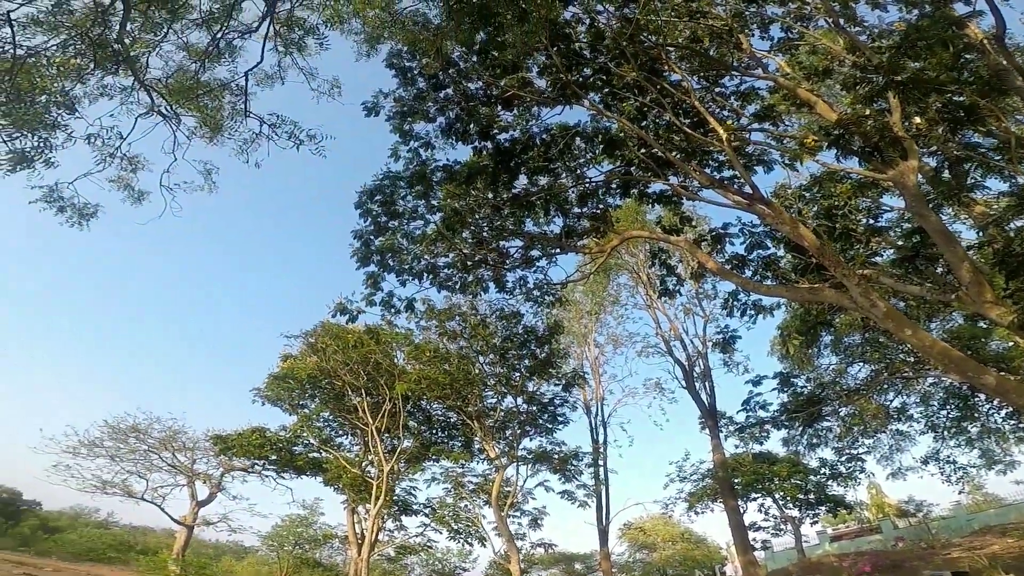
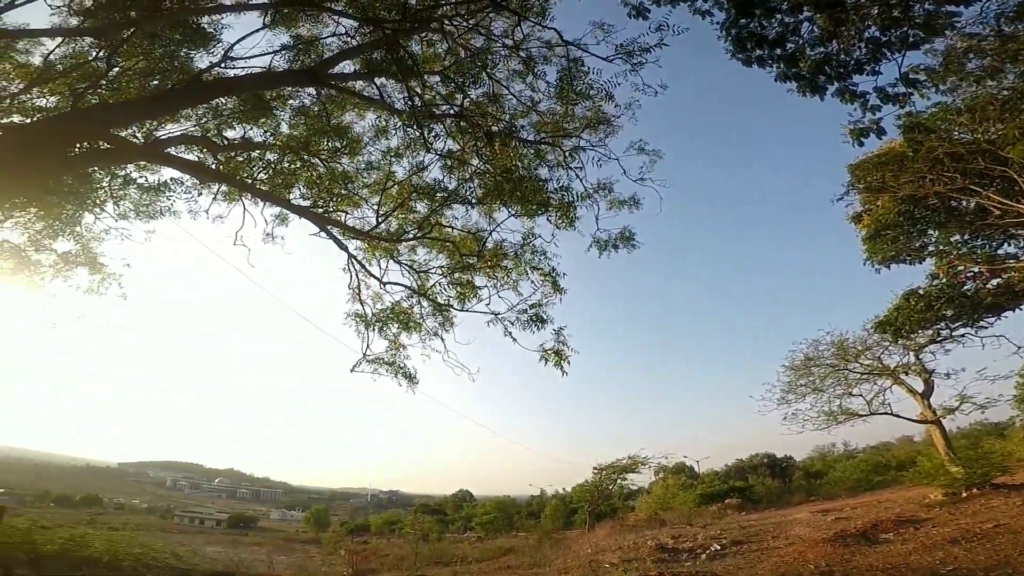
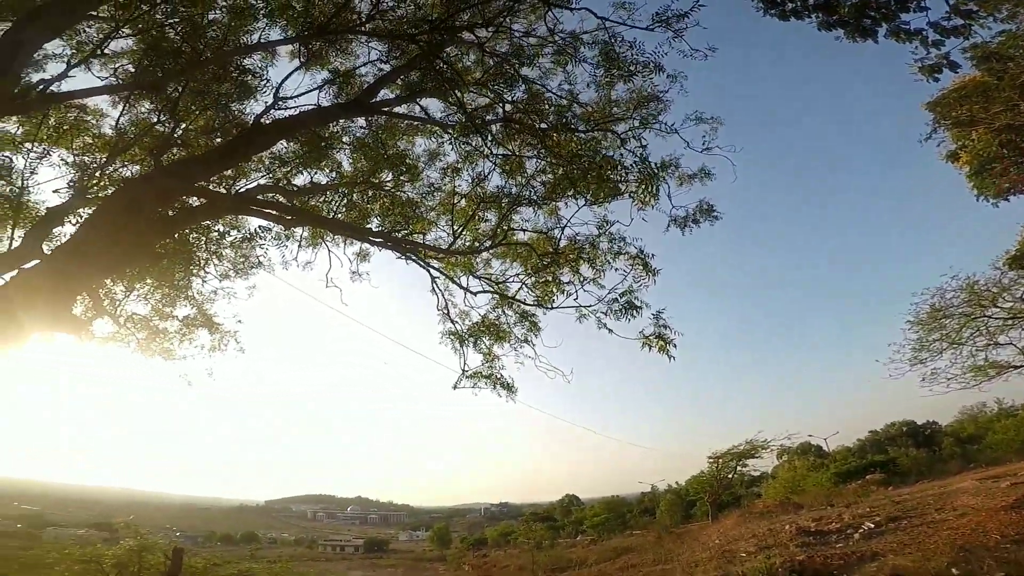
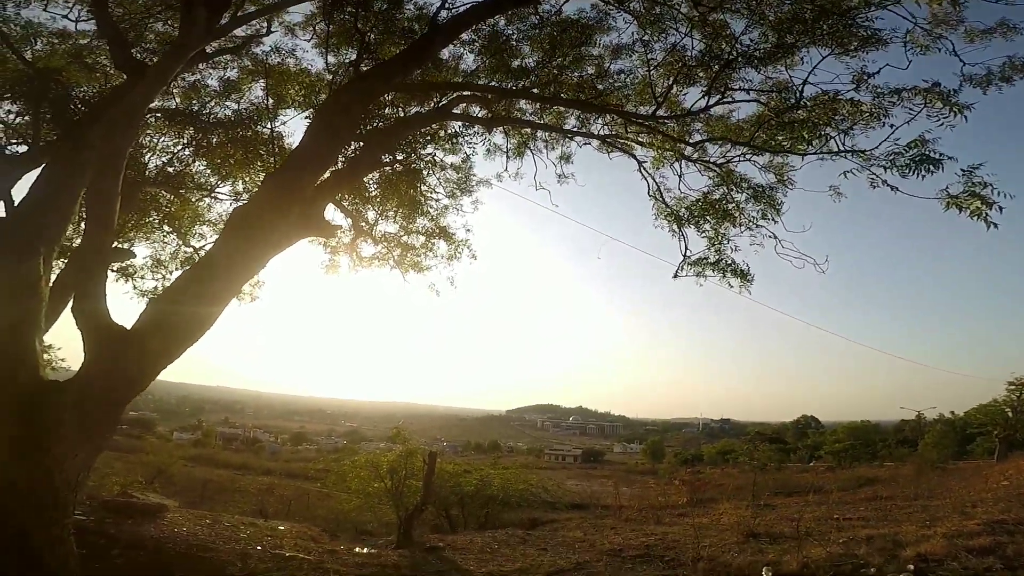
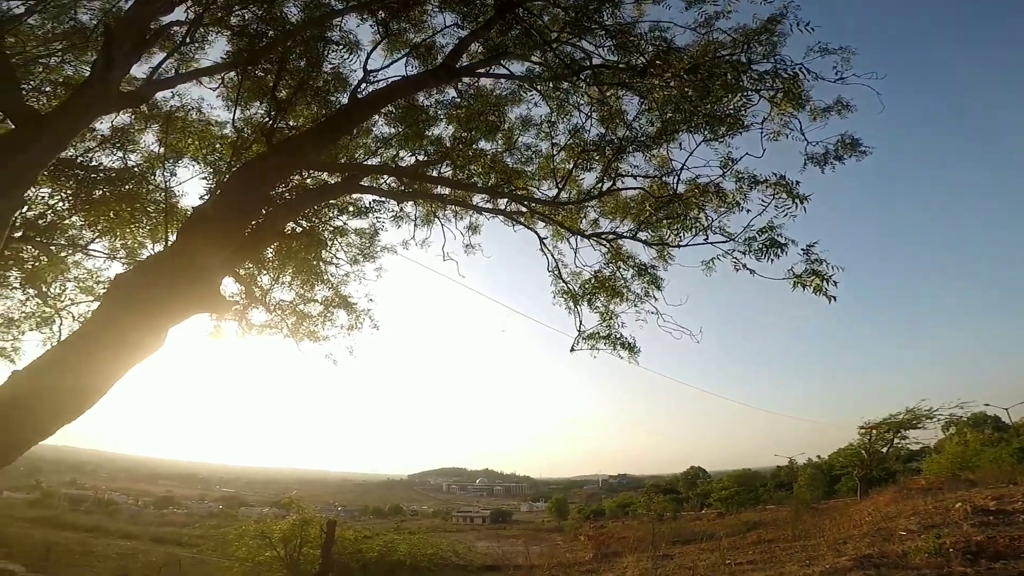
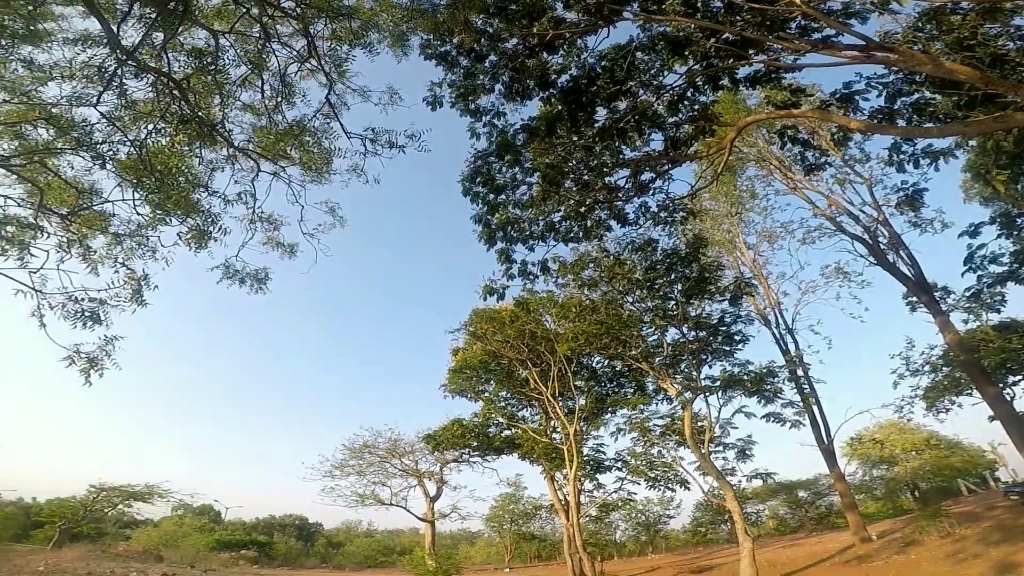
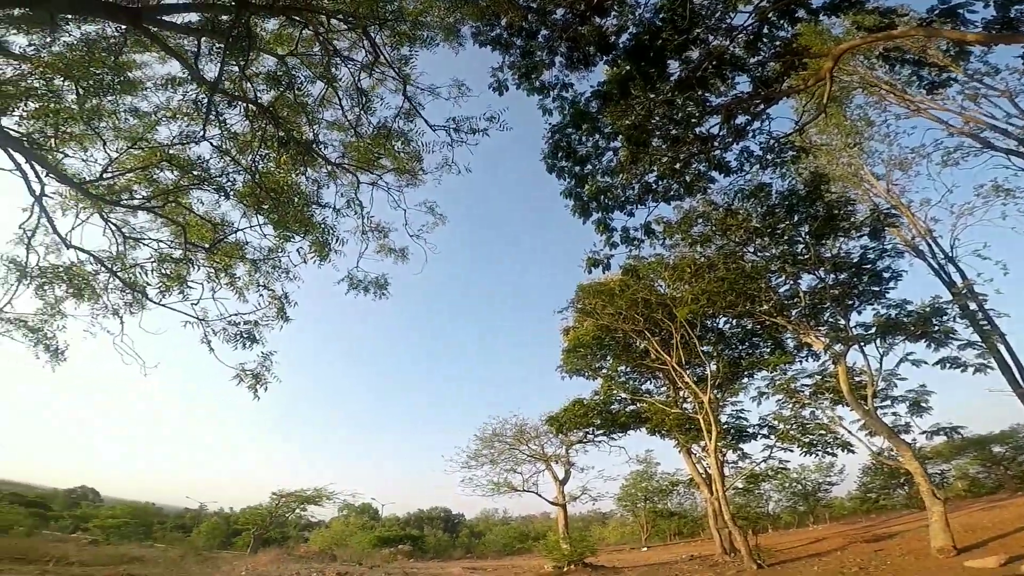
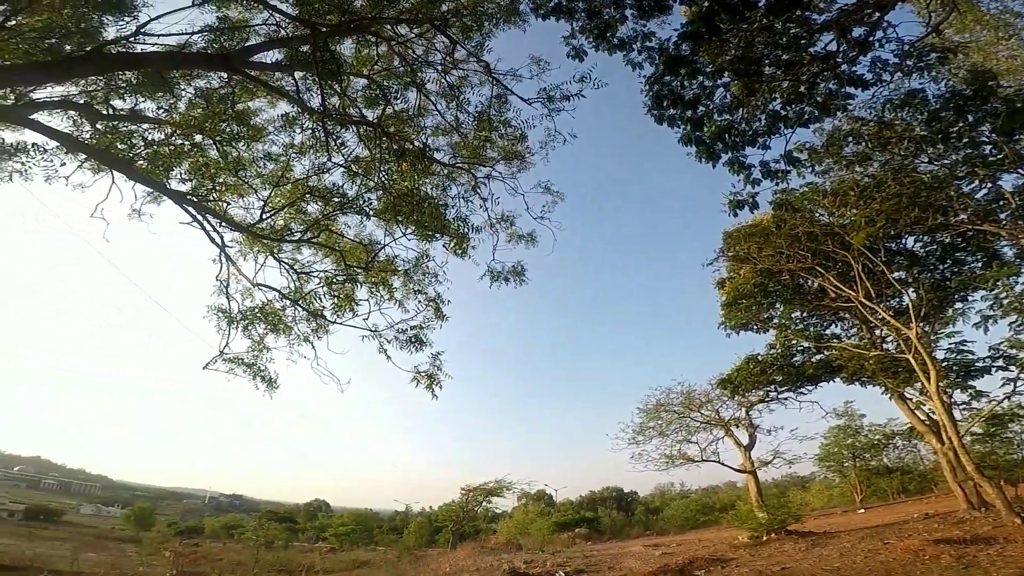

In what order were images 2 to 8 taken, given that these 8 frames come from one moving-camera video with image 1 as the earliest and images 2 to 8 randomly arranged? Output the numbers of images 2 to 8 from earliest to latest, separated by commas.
6, 7, 8, 2, 3, 5, 4
